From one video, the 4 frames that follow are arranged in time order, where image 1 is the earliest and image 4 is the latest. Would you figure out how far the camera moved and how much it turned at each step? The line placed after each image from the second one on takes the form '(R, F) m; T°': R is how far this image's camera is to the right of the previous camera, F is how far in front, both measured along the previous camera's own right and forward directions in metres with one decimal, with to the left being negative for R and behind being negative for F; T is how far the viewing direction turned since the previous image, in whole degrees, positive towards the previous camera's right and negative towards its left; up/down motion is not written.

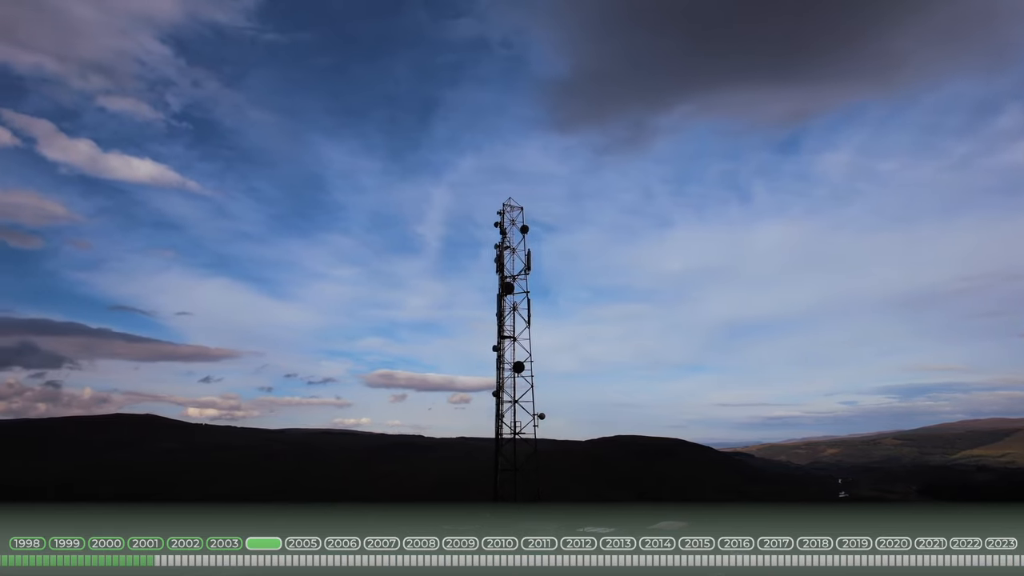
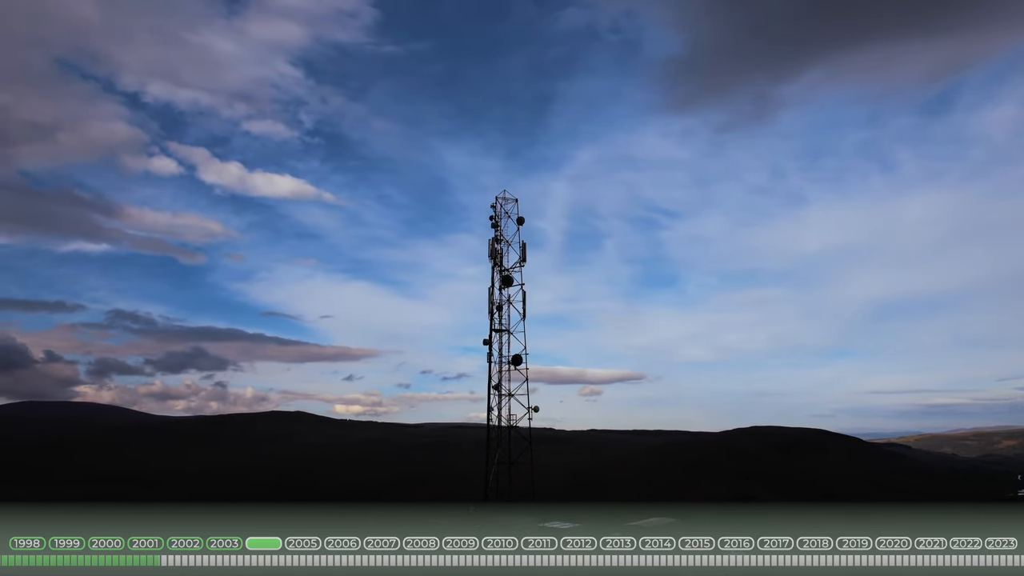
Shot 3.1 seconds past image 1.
(+2.4, +1.2) m; -10°
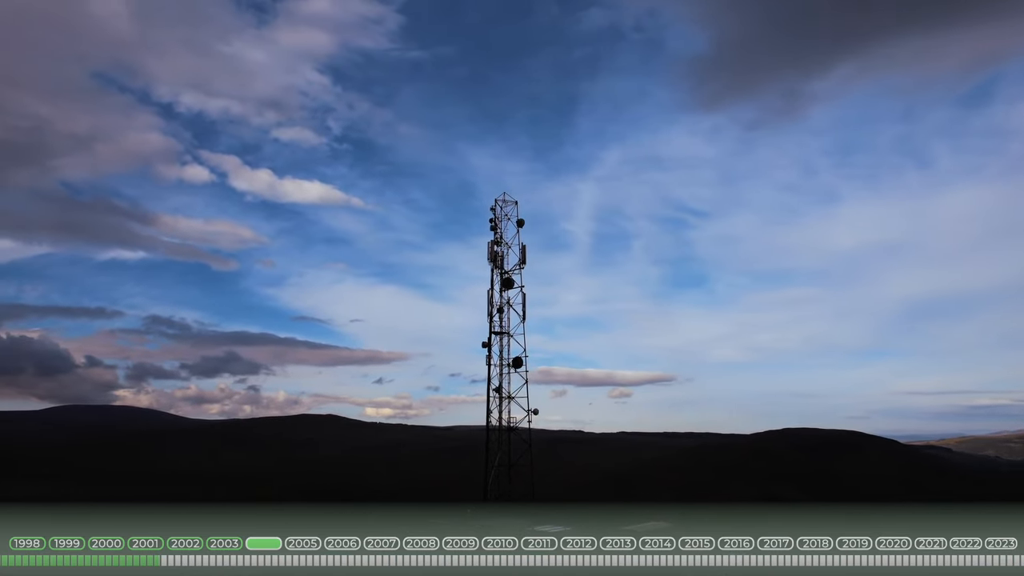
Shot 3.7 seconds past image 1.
(+0.5, -0.1) m; -2°
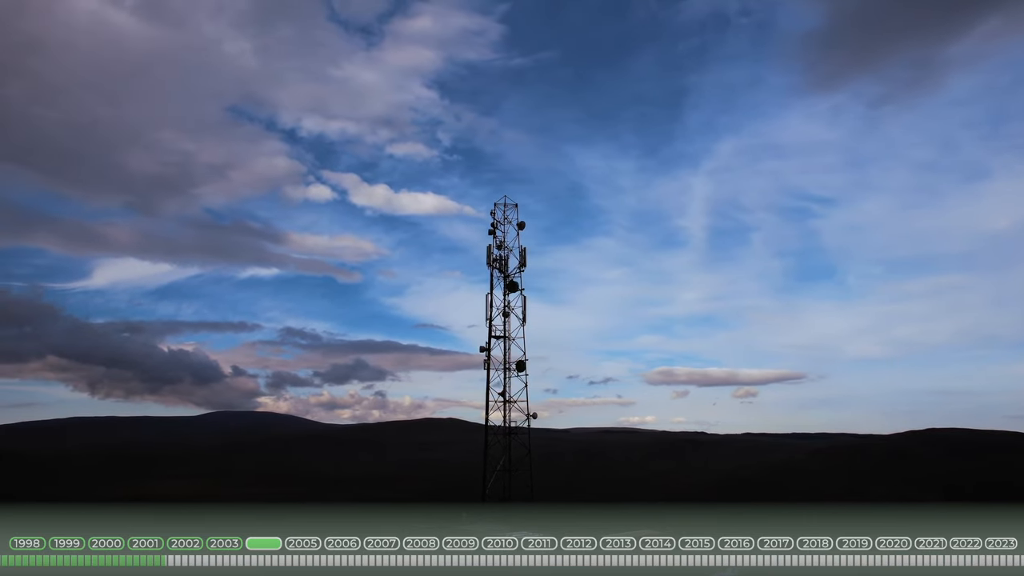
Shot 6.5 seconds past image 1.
(+2.1, +0.4) m; -9°
